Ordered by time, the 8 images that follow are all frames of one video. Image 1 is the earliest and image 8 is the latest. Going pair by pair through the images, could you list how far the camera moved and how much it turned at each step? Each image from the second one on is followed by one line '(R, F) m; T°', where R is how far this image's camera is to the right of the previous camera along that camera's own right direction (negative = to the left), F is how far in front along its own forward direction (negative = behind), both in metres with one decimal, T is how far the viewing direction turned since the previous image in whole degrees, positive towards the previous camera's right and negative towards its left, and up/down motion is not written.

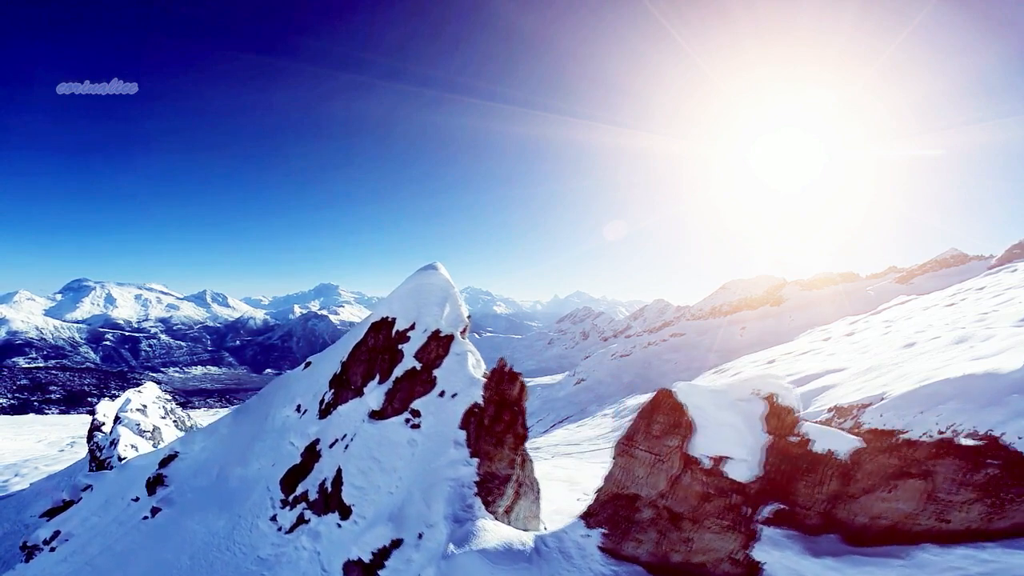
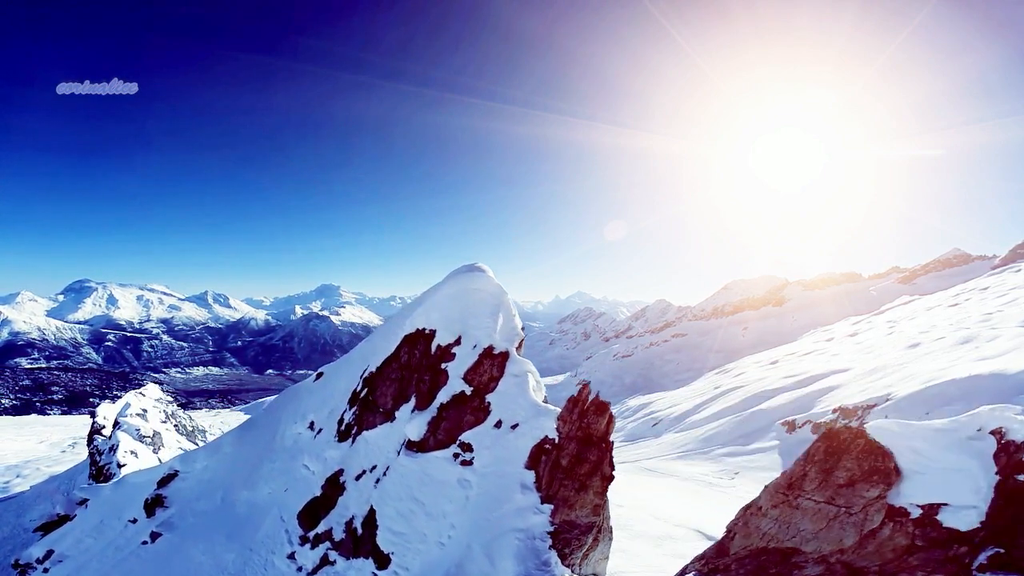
(-0.7, +0.9) m; 0°
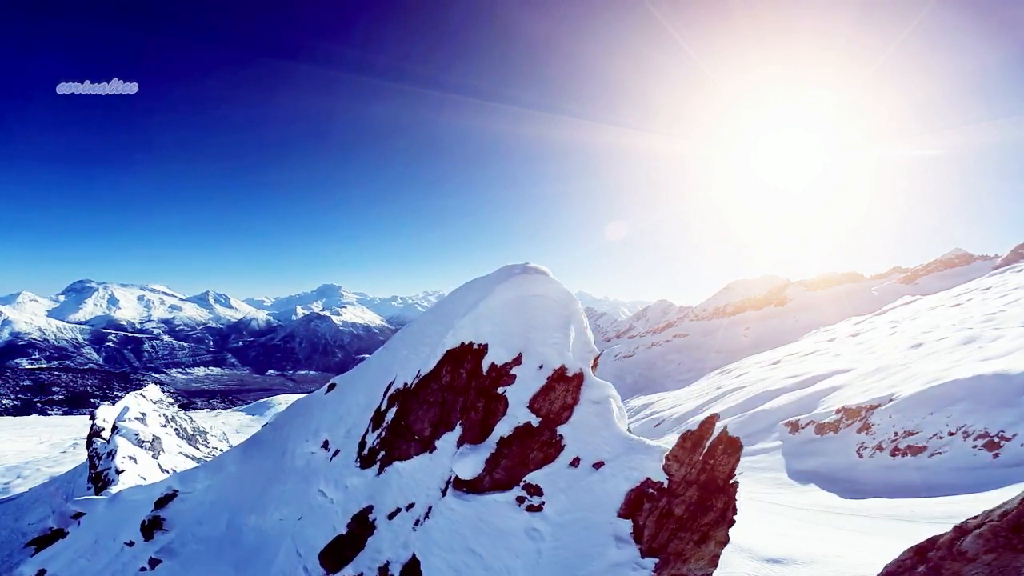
(-0.6, +0.8) m; 0°
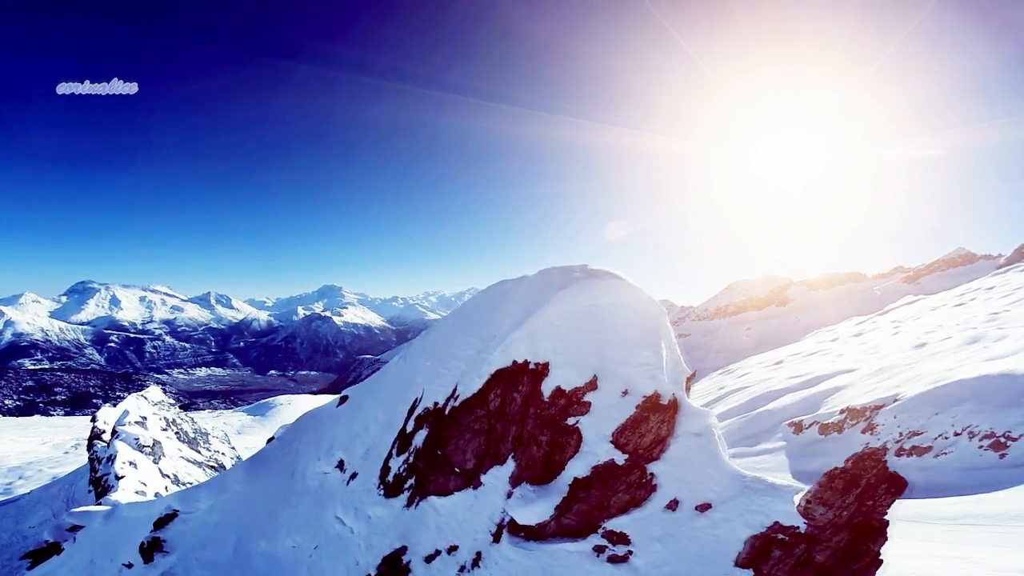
(-0.5, +0.7) m; 0°
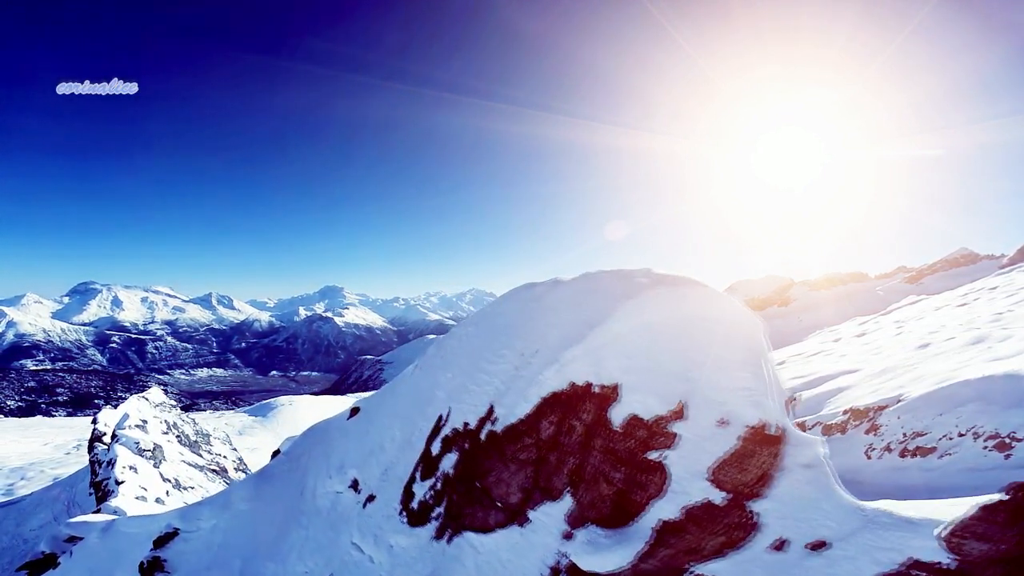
(-0.4, +0.5) m; 0°
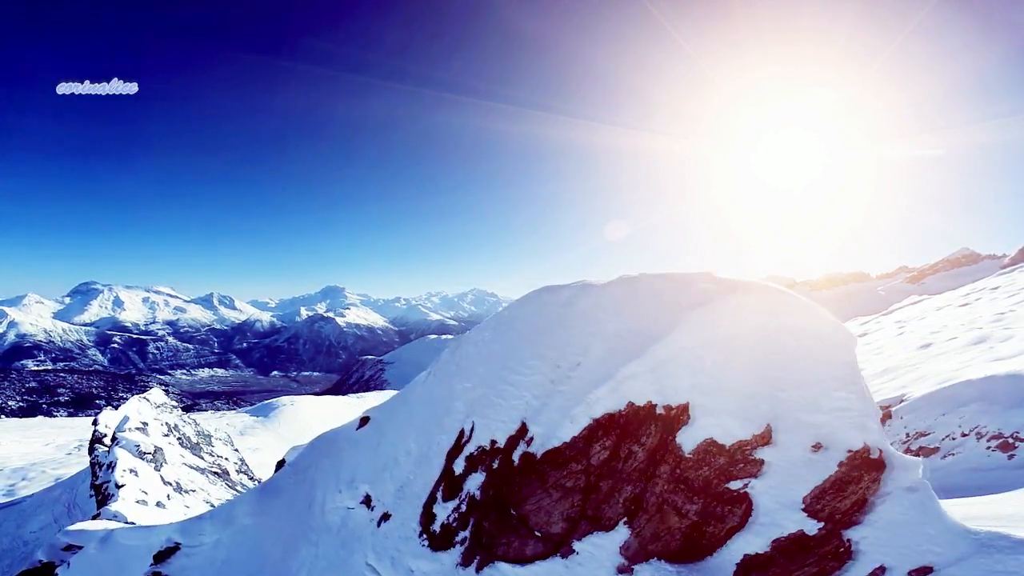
(-0.3, +0.3) m; 0°
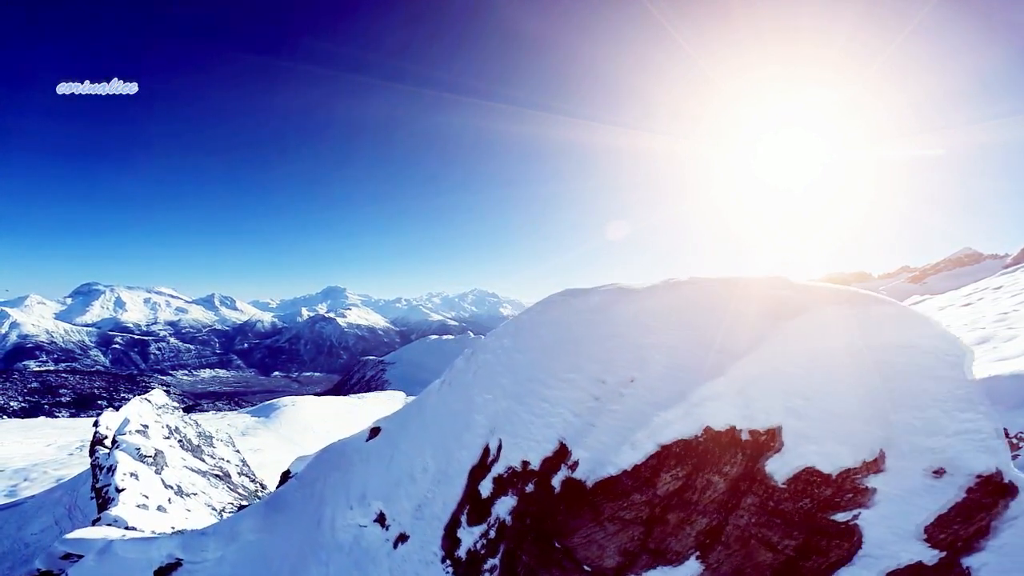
(-0.3, +0.4) m; 0°
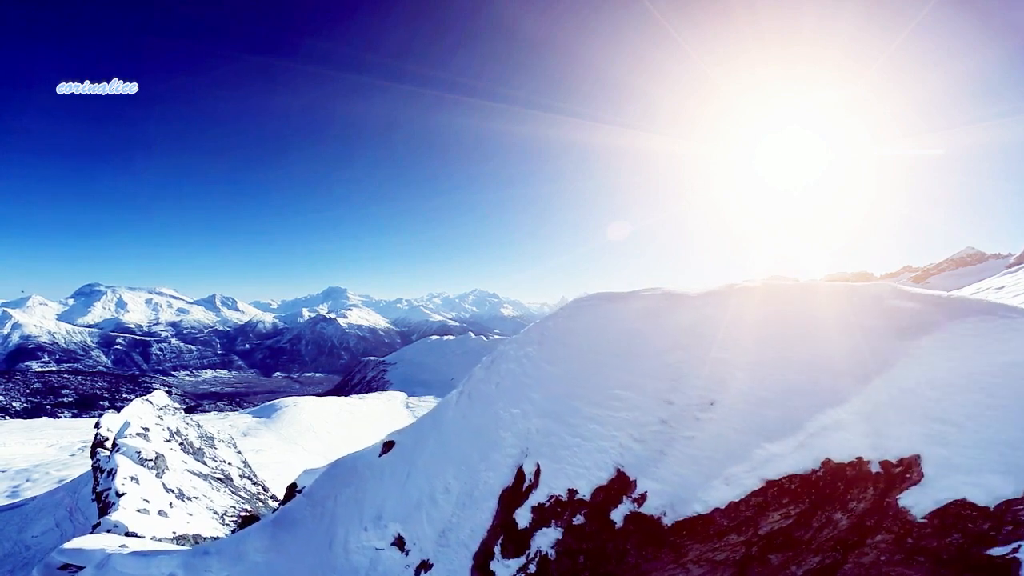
(-0.3, +0.4) m; 0°
